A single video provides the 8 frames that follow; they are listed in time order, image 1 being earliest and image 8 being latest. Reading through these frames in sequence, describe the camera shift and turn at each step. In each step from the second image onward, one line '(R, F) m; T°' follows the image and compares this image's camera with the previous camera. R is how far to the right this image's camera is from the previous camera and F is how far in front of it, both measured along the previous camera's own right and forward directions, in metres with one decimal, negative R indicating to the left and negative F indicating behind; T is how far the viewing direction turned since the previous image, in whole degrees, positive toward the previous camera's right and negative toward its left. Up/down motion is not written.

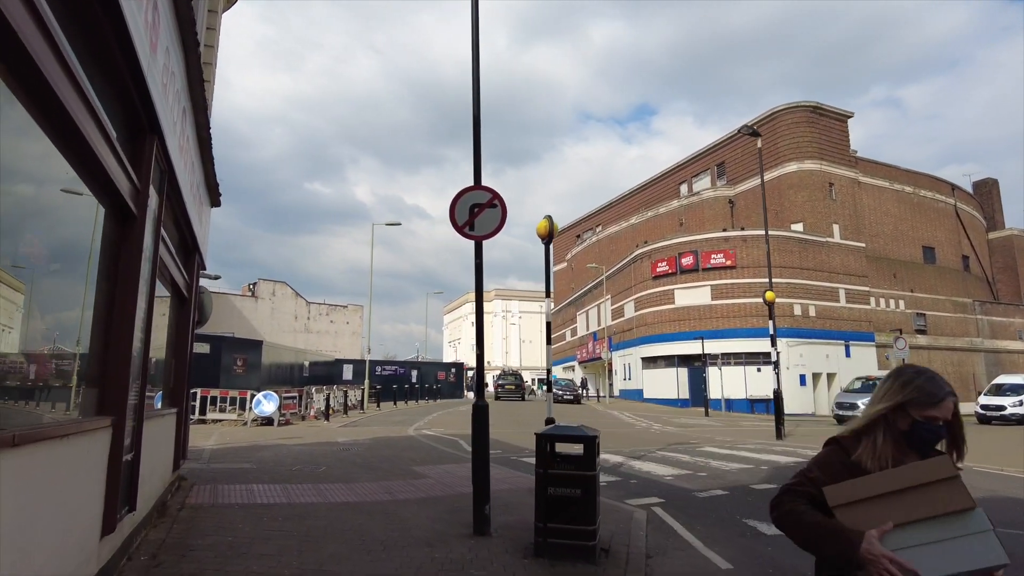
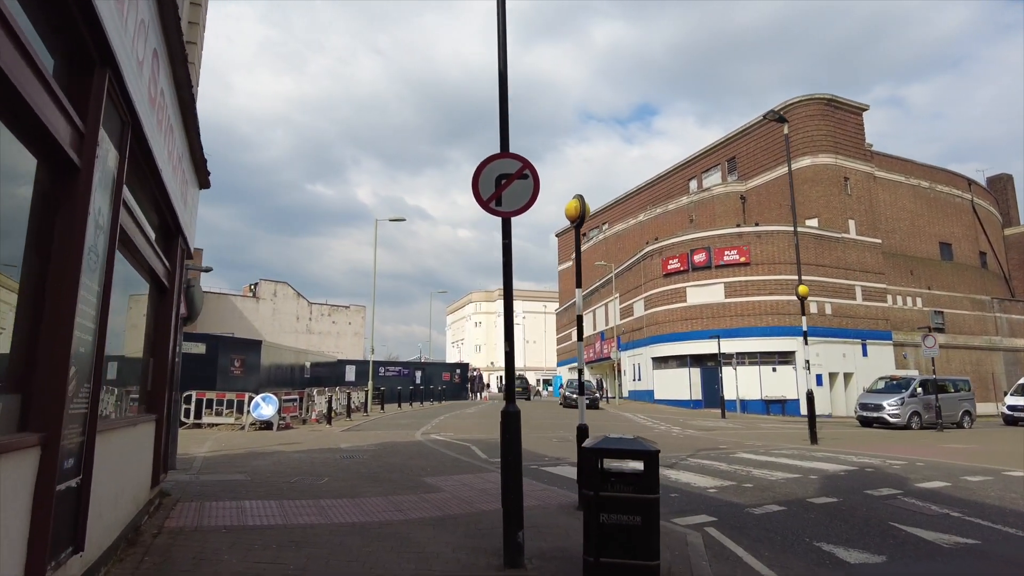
(-0.3, +1.1) m; 0°
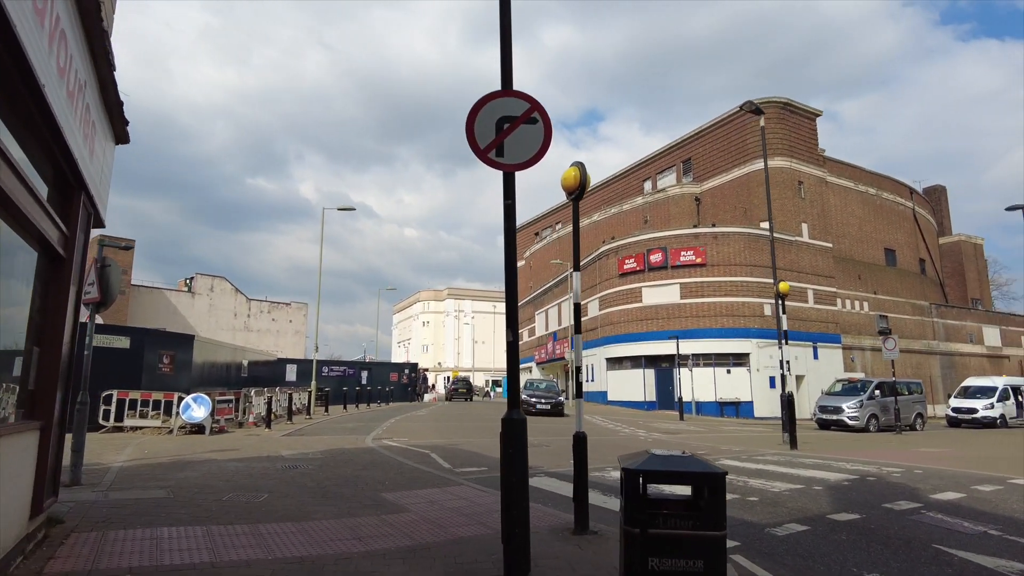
(-0.4, +1.3) m; +5°
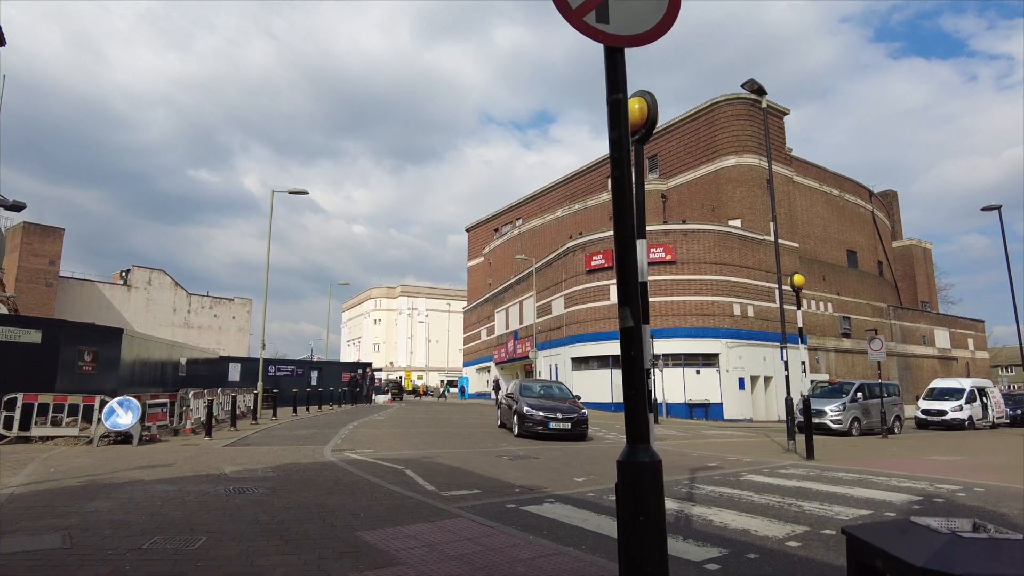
(-0.7, +1.9) m; +4°
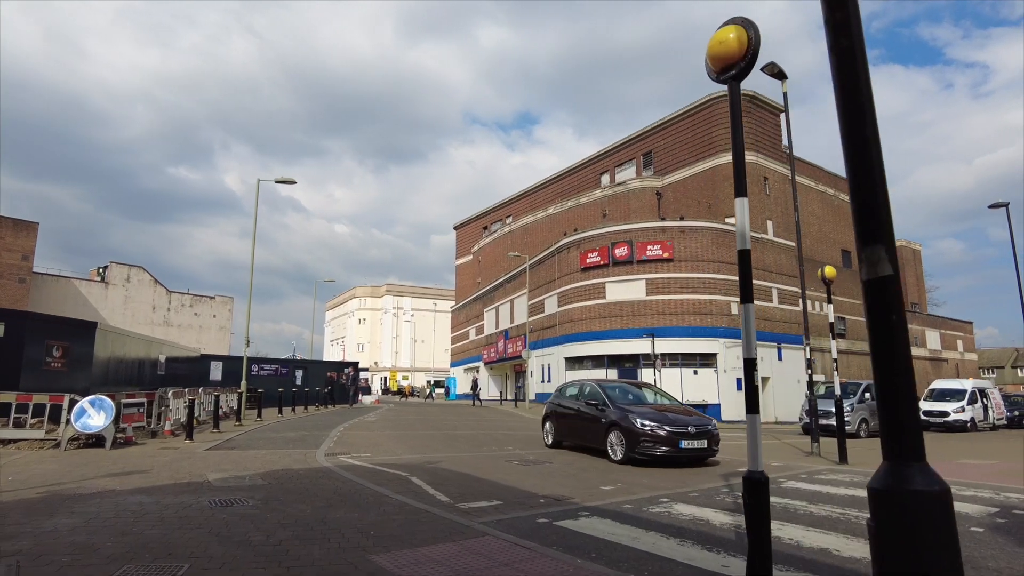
(-0.5, +1.0) m; +1°
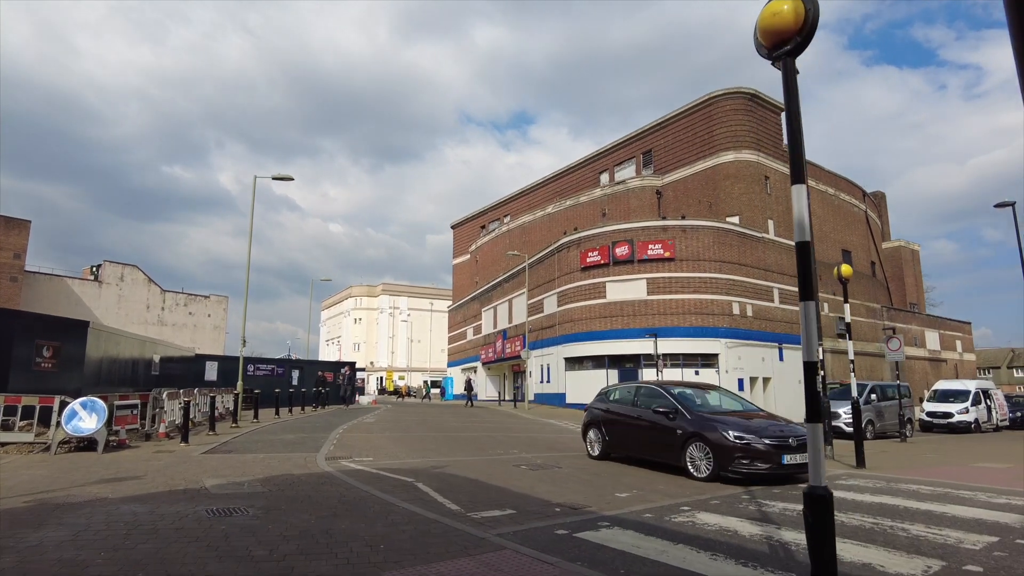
(-0.2, +0.4) m; 0°
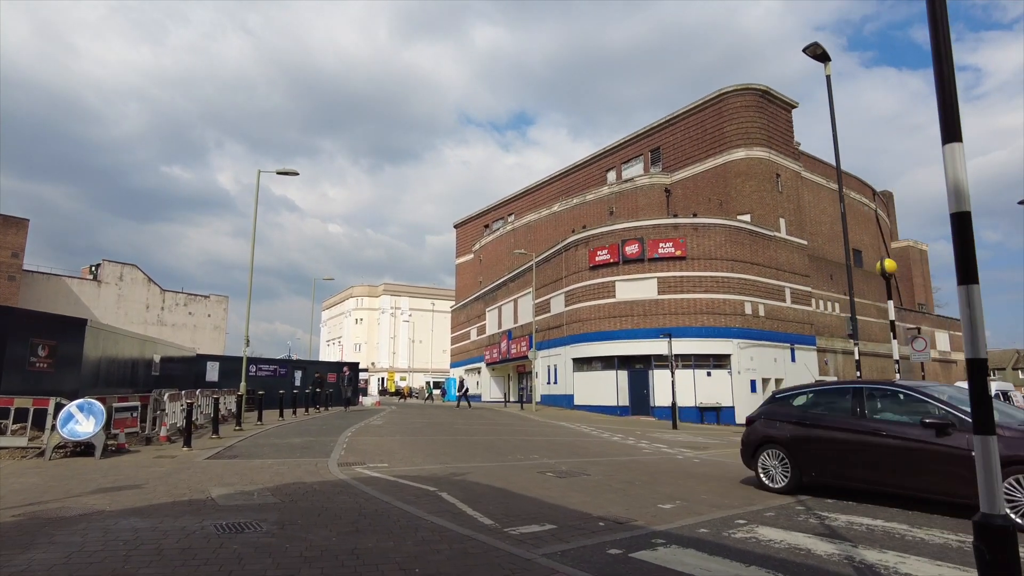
(-0.5, +0.7) m; 0°
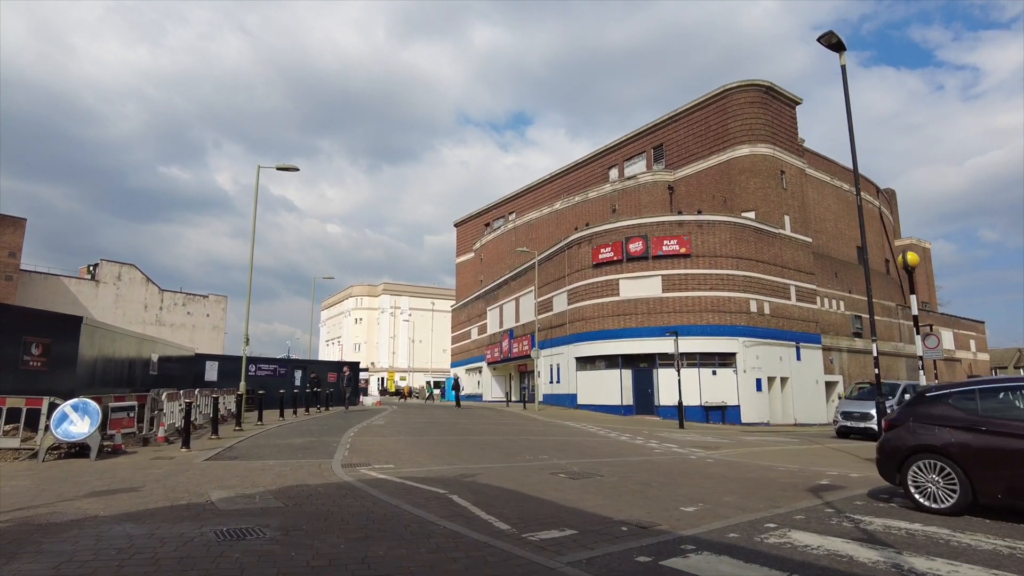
(-0.2, +0.4) m; 0°
